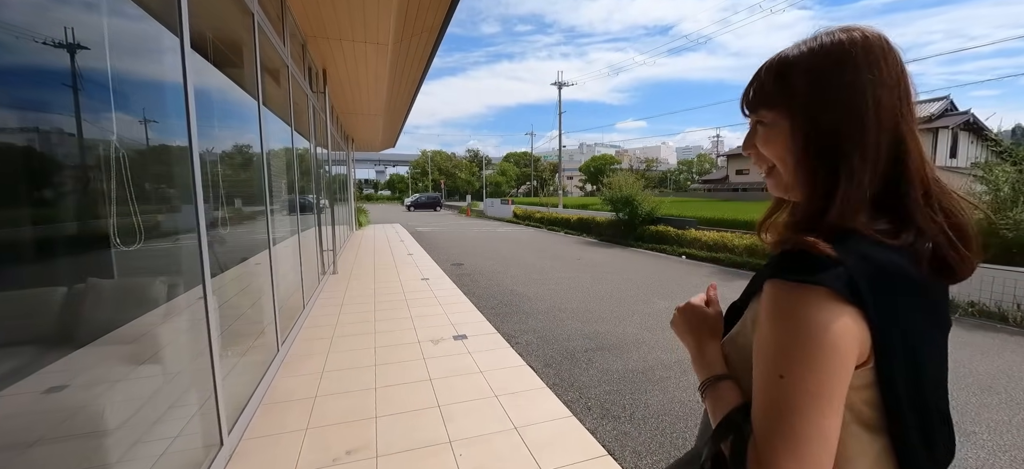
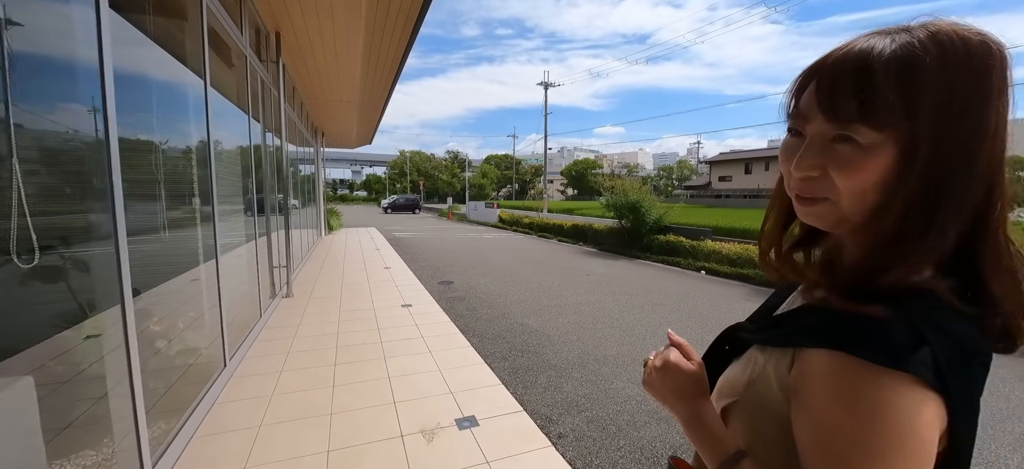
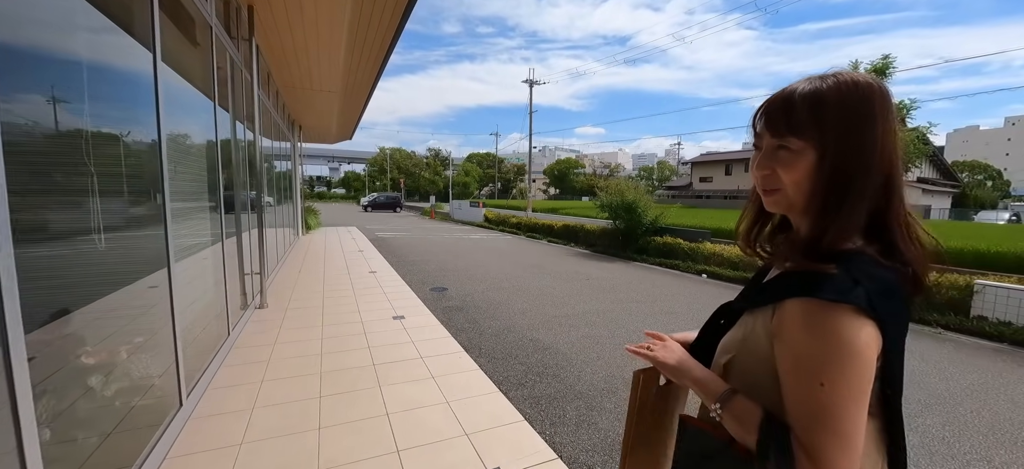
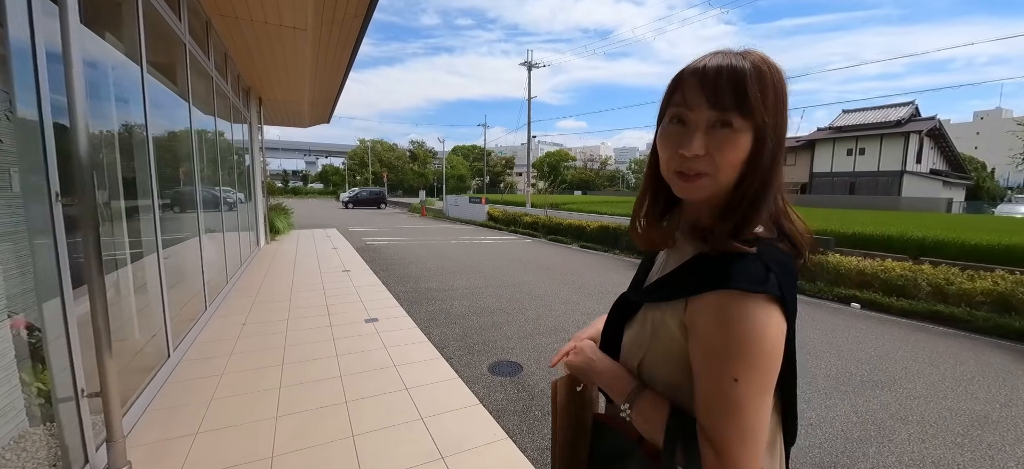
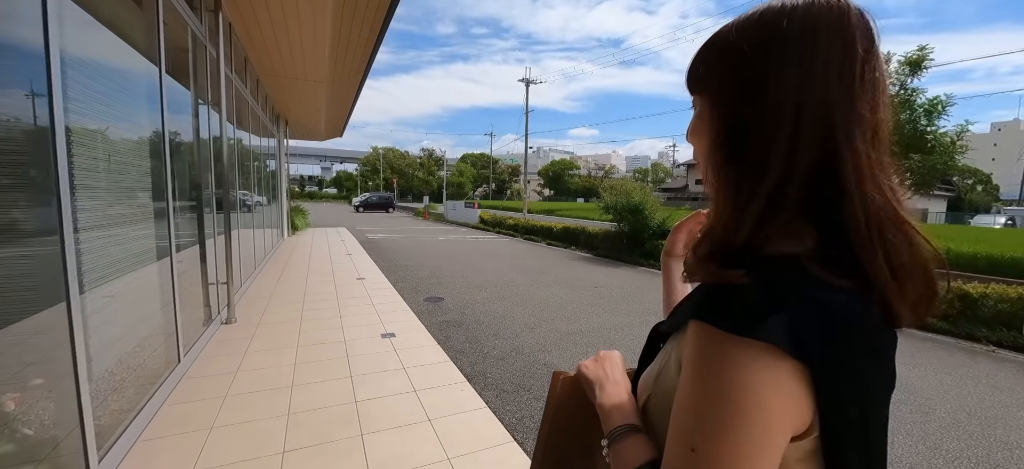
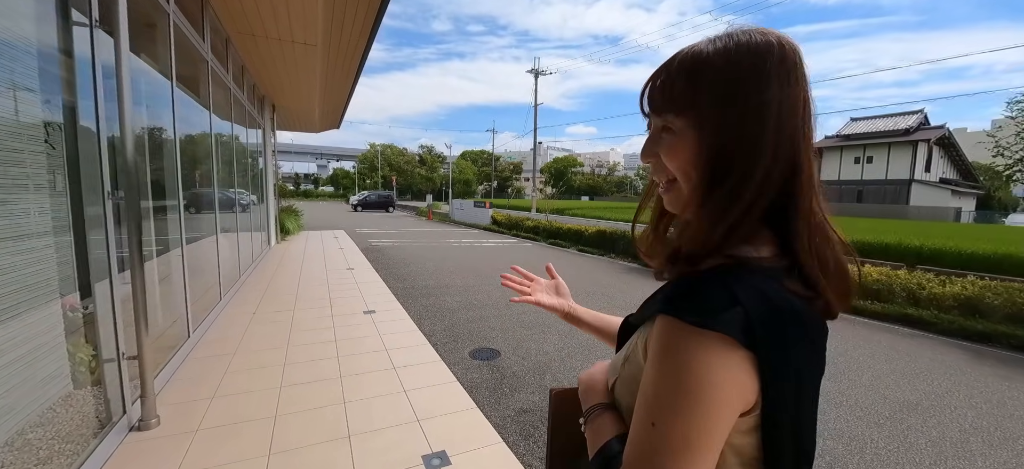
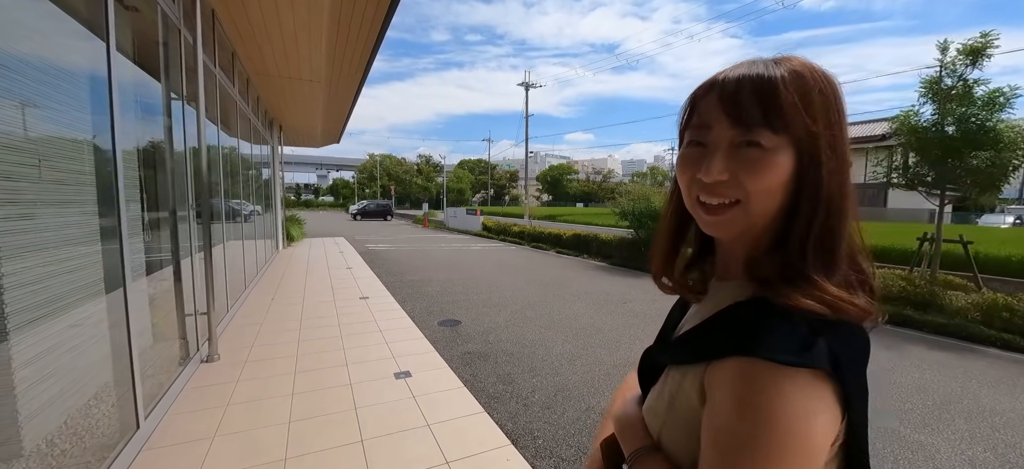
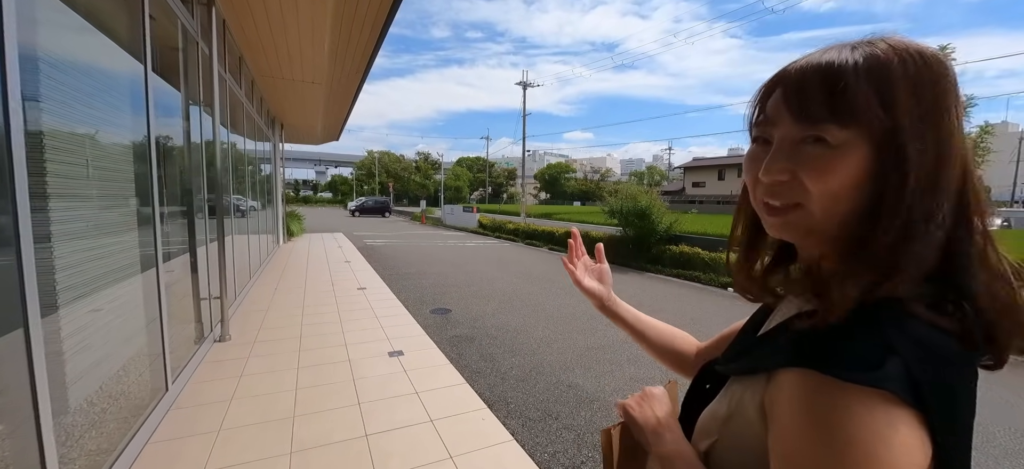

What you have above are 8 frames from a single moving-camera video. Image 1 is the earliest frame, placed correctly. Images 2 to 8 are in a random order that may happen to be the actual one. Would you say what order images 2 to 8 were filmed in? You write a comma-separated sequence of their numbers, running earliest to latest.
2, 3, 5, 8, 7, 6, 4
